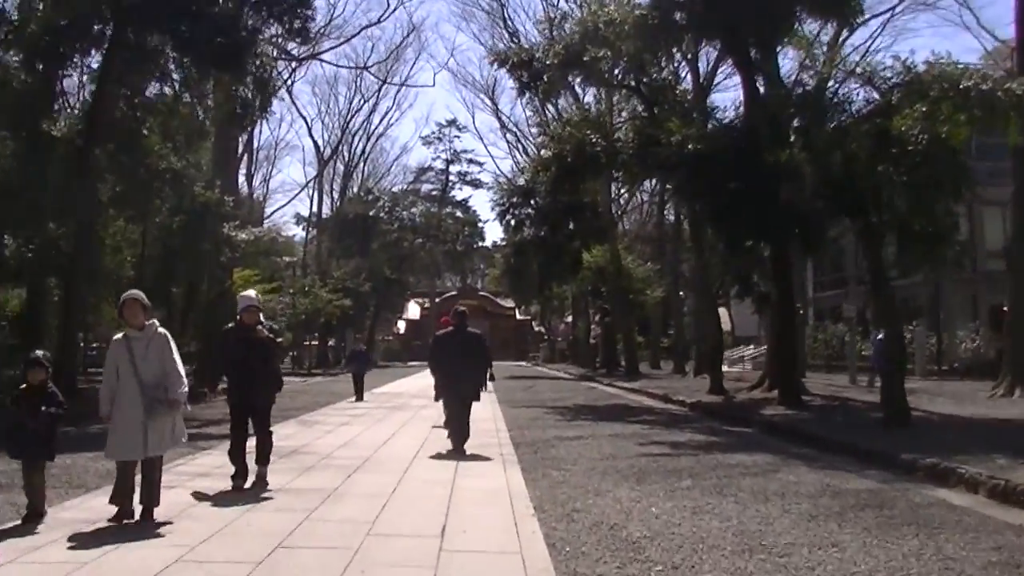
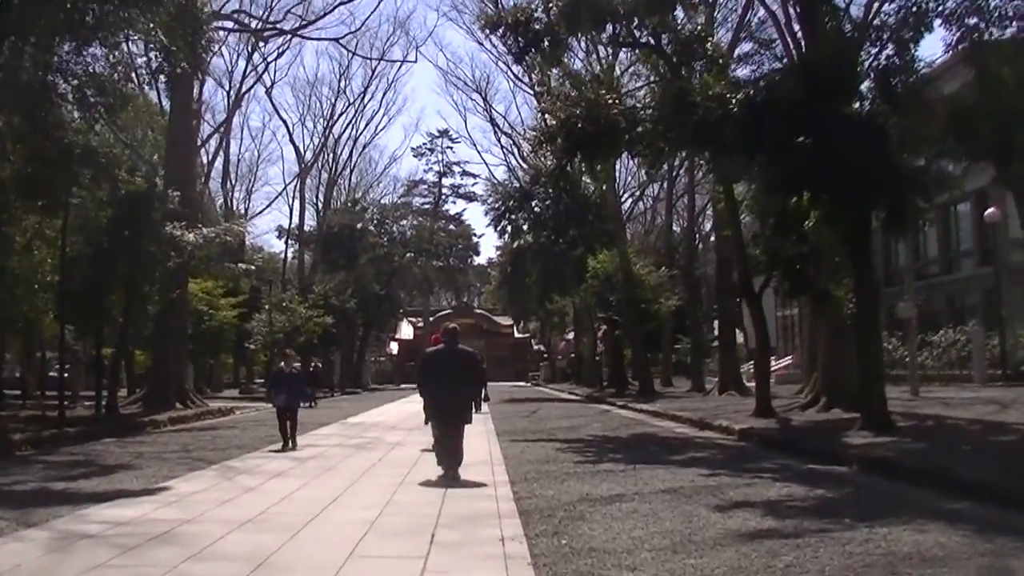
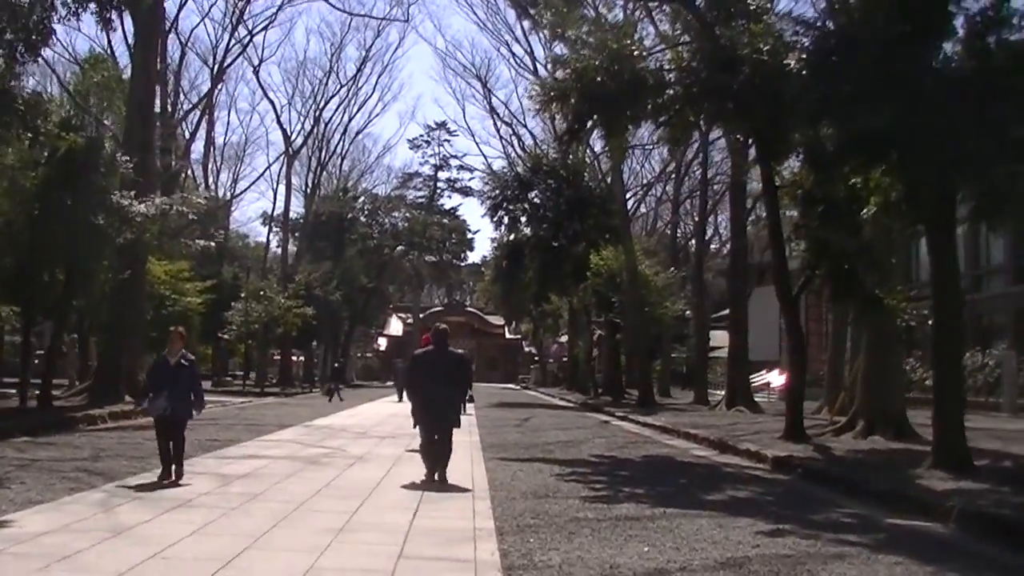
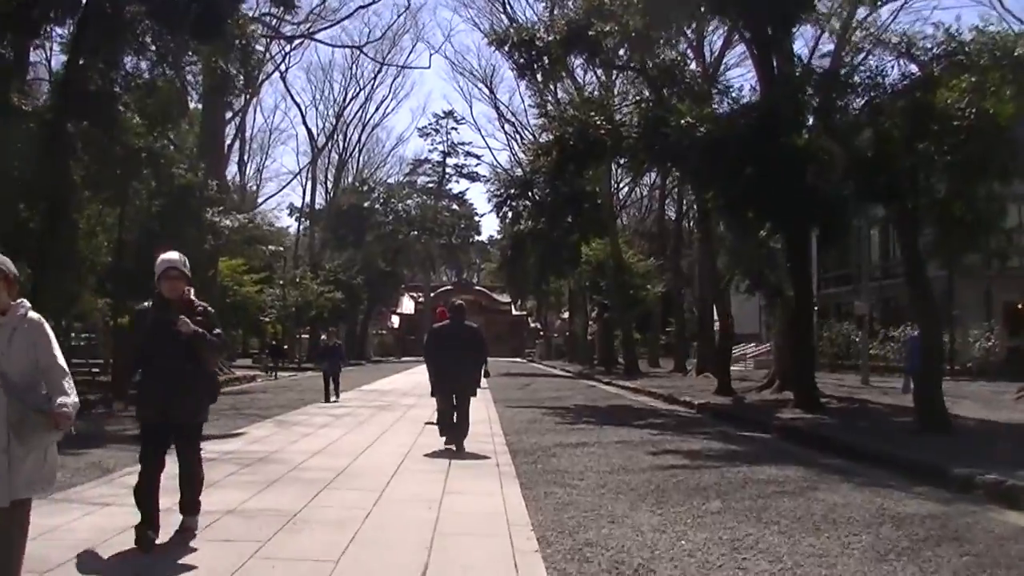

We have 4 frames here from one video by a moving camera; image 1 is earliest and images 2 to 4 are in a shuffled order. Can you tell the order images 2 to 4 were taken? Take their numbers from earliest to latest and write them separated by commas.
4, 2, 3
